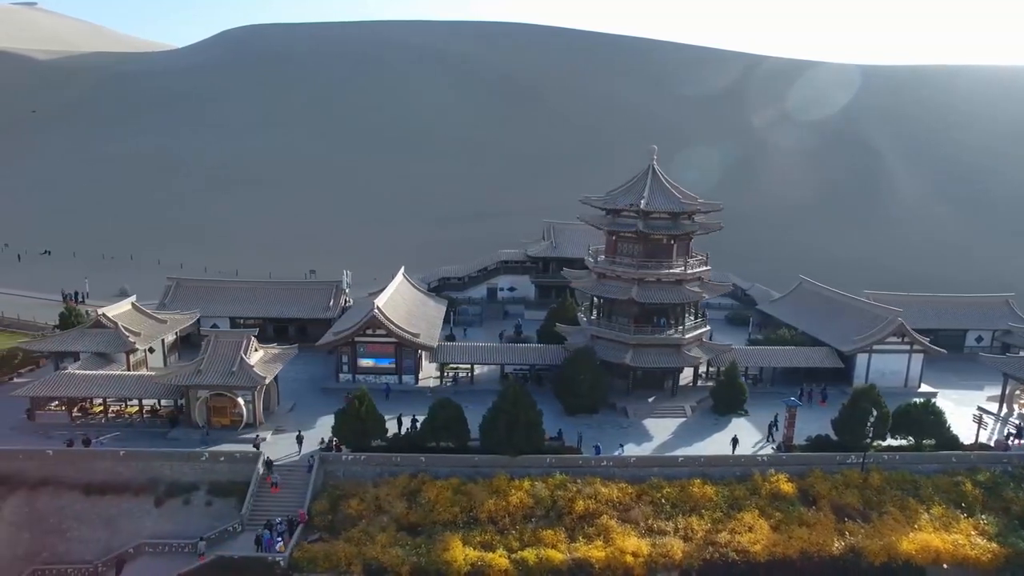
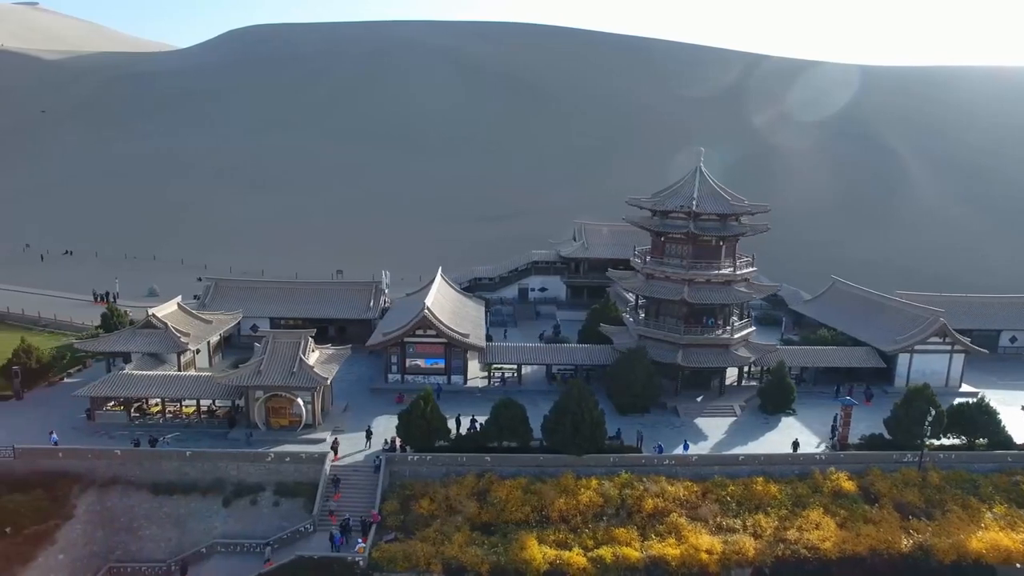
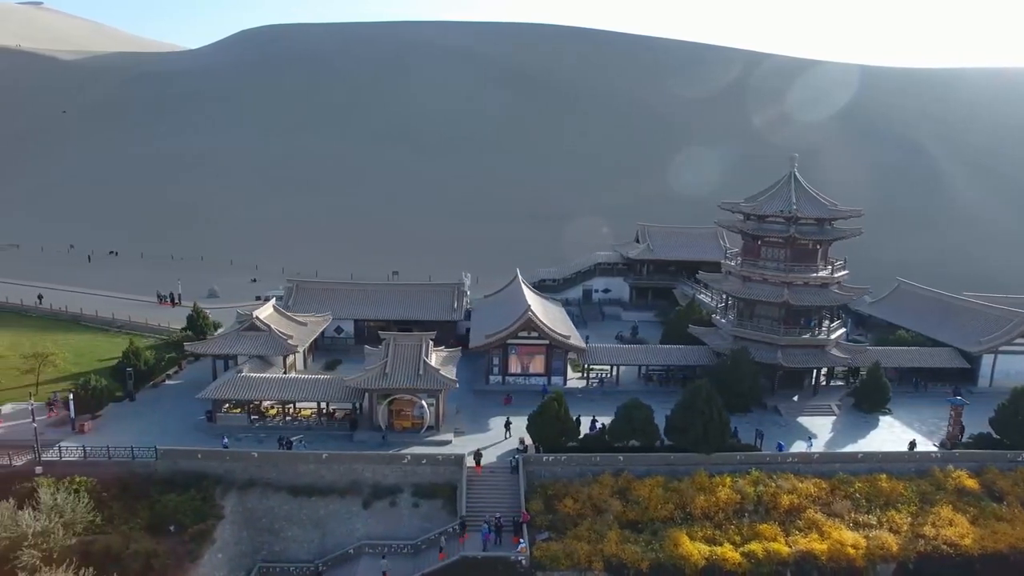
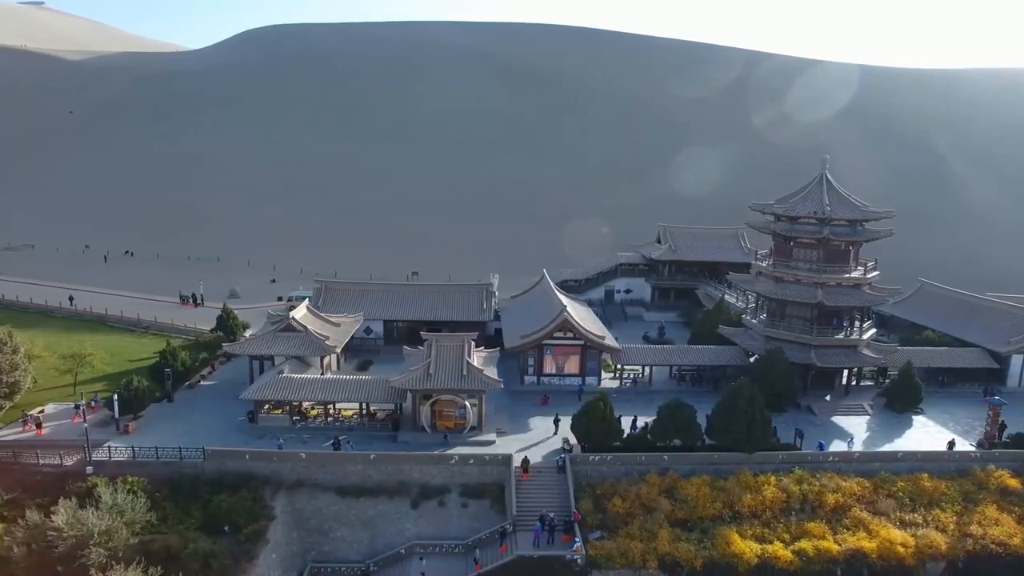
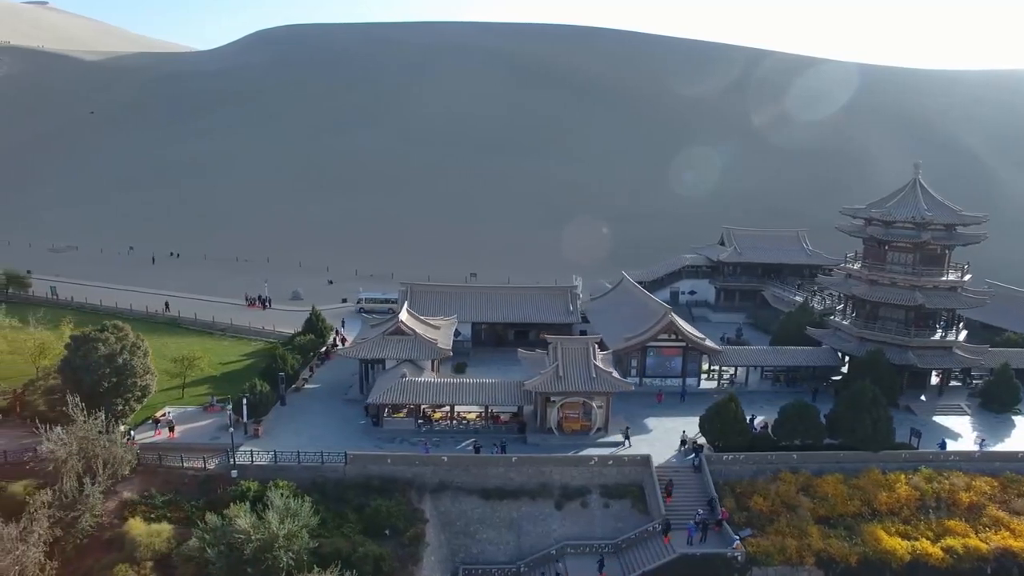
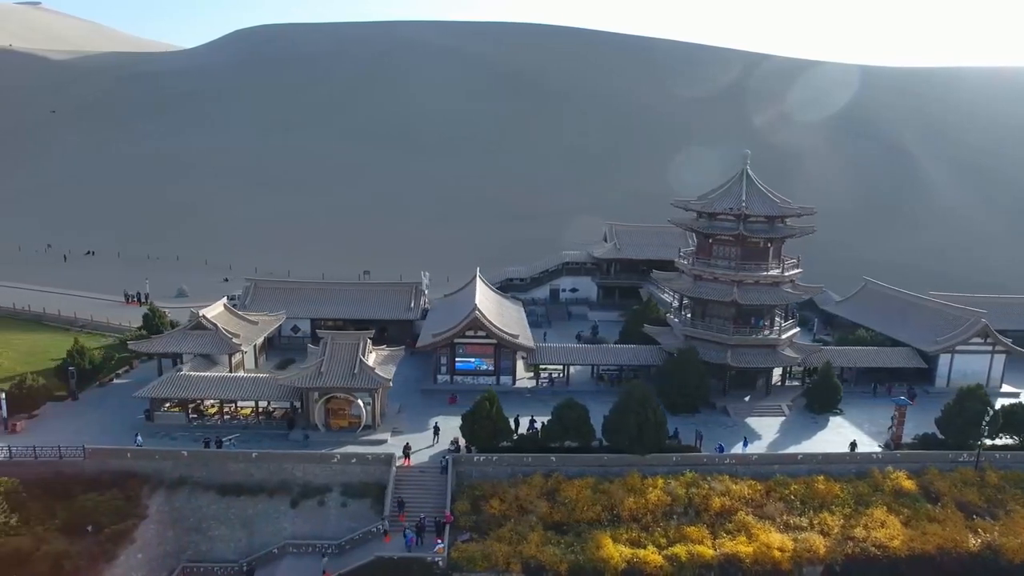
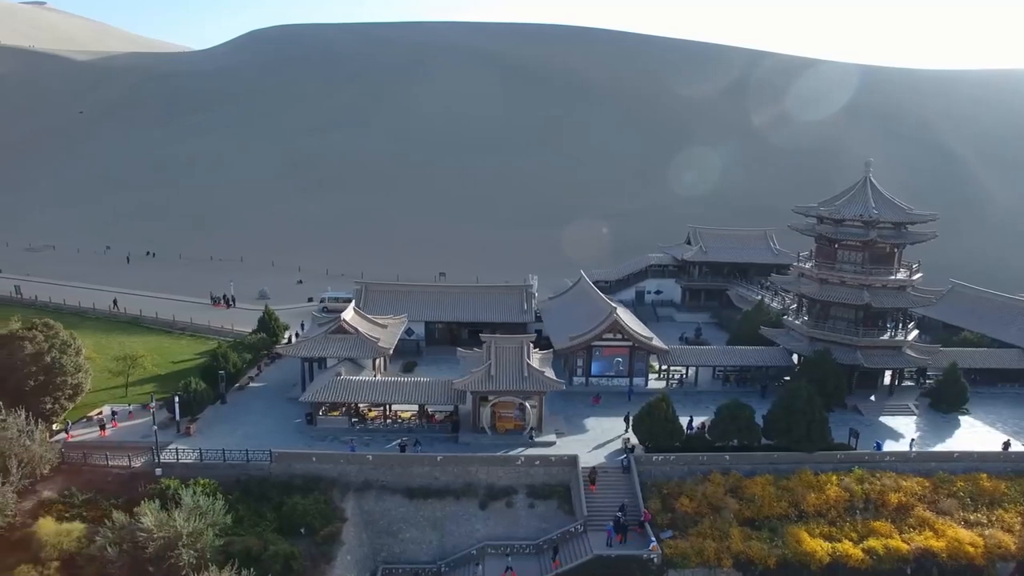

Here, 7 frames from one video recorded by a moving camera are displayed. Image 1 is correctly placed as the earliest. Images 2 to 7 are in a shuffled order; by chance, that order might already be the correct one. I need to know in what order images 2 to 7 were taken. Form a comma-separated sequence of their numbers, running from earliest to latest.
2, 6, 3, 4, 7, 5
